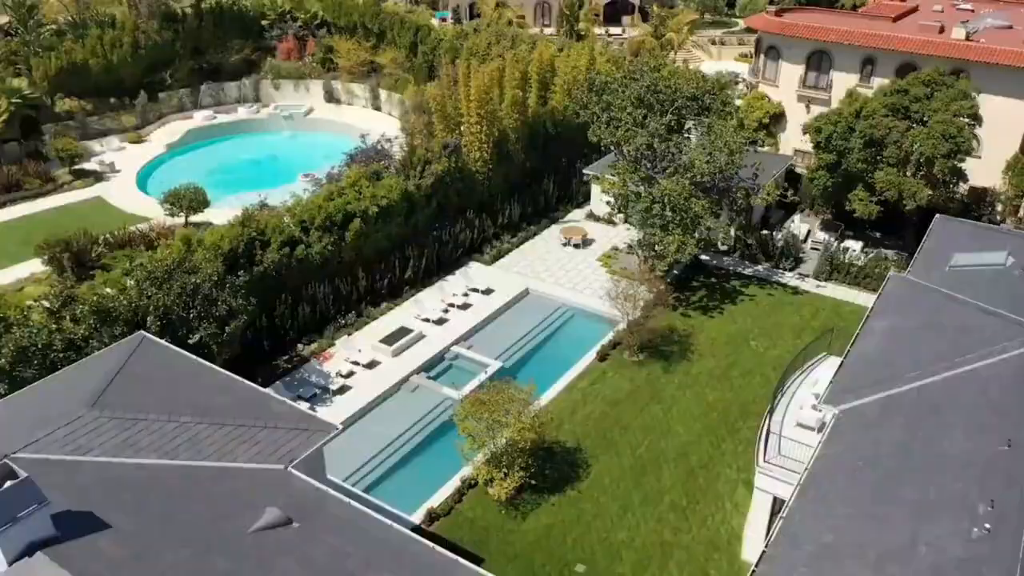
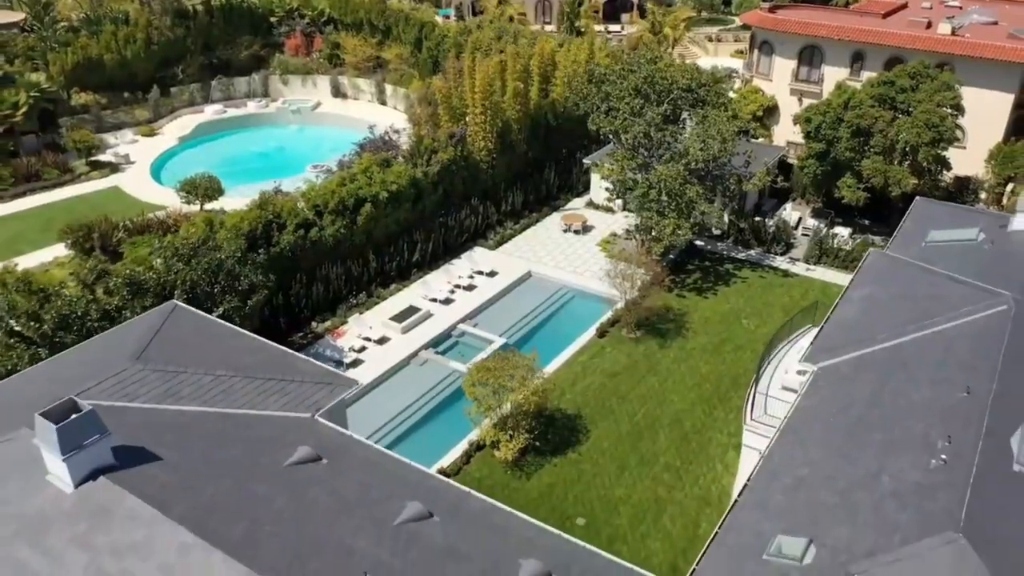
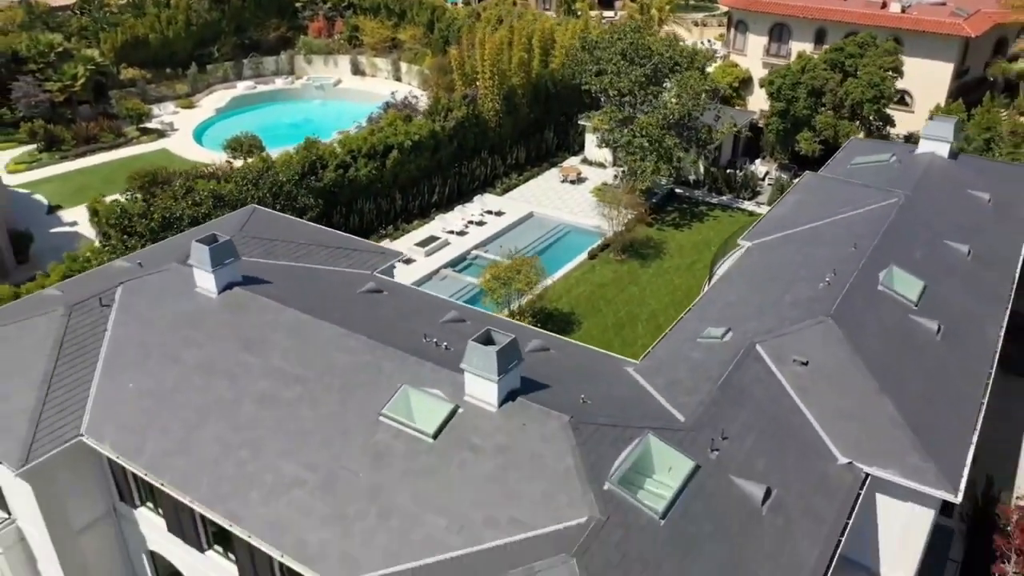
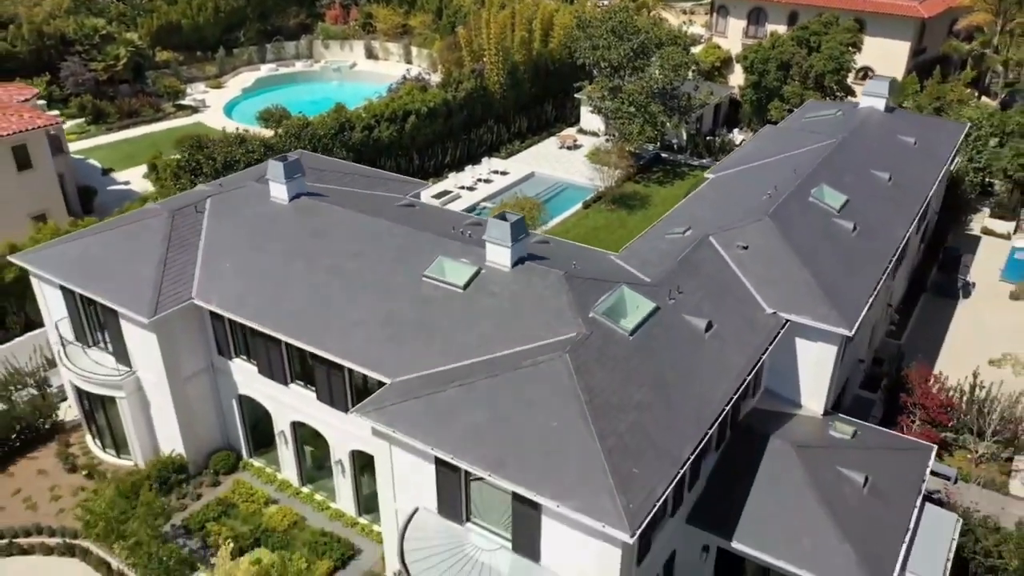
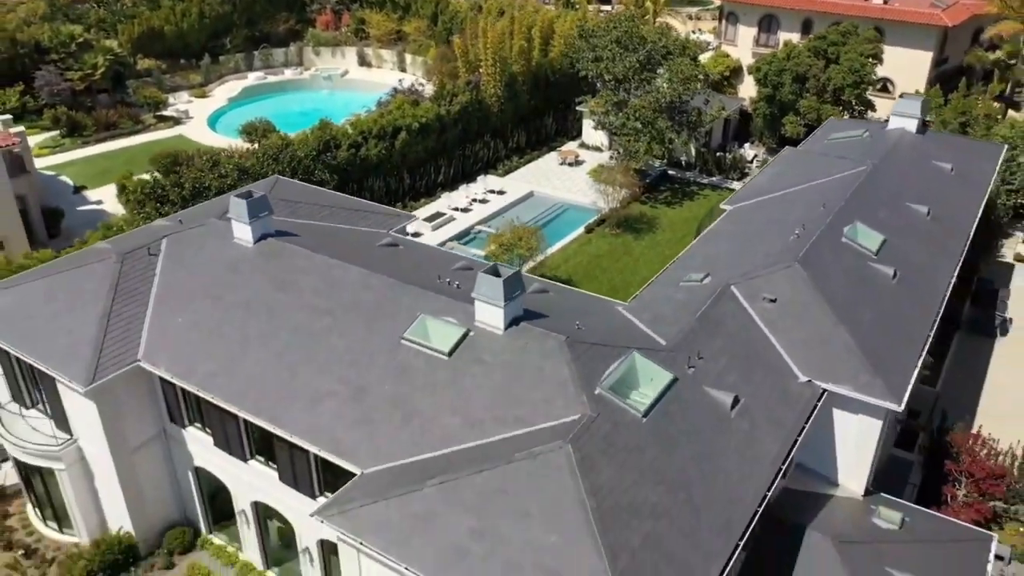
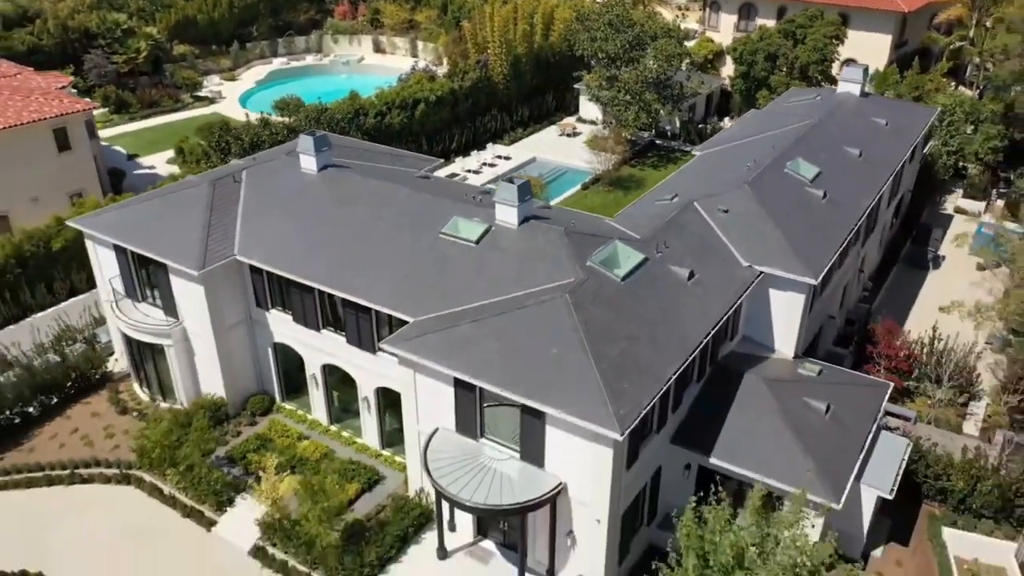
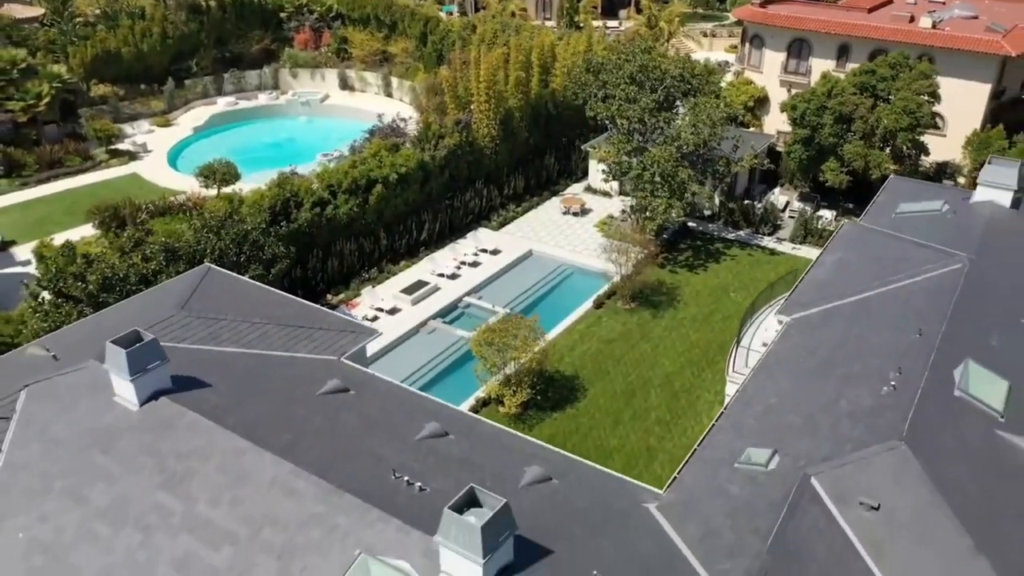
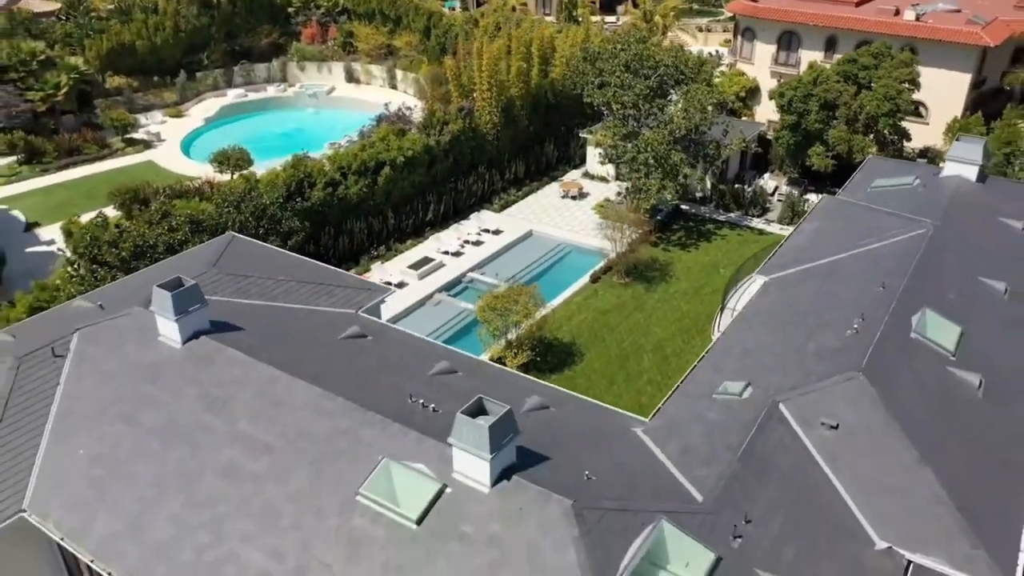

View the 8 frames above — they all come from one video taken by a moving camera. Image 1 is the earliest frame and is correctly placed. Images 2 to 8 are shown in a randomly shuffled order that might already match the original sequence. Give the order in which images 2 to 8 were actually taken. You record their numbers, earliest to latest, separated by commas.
2, 7, 8, 3, 5, 4, 6
